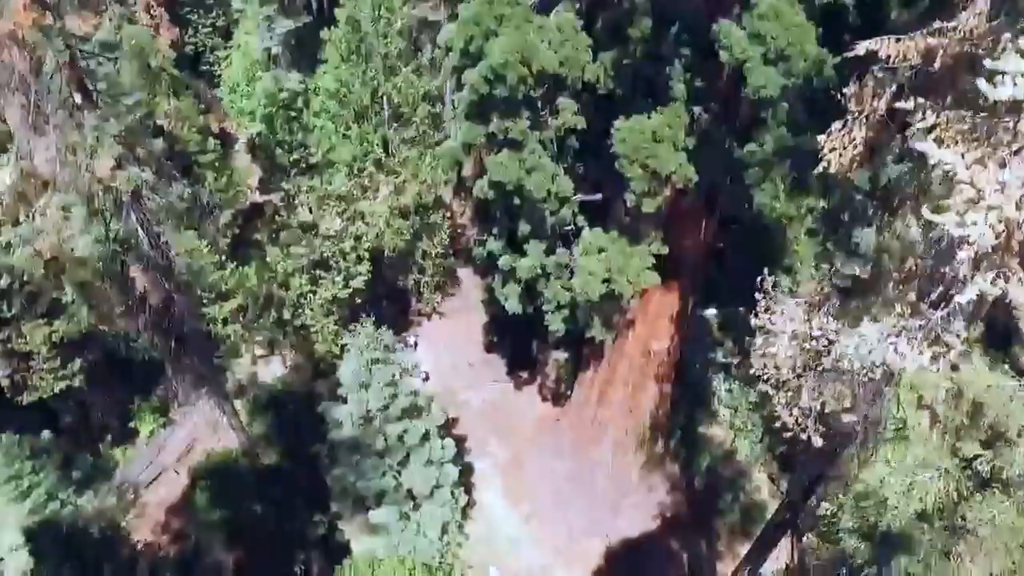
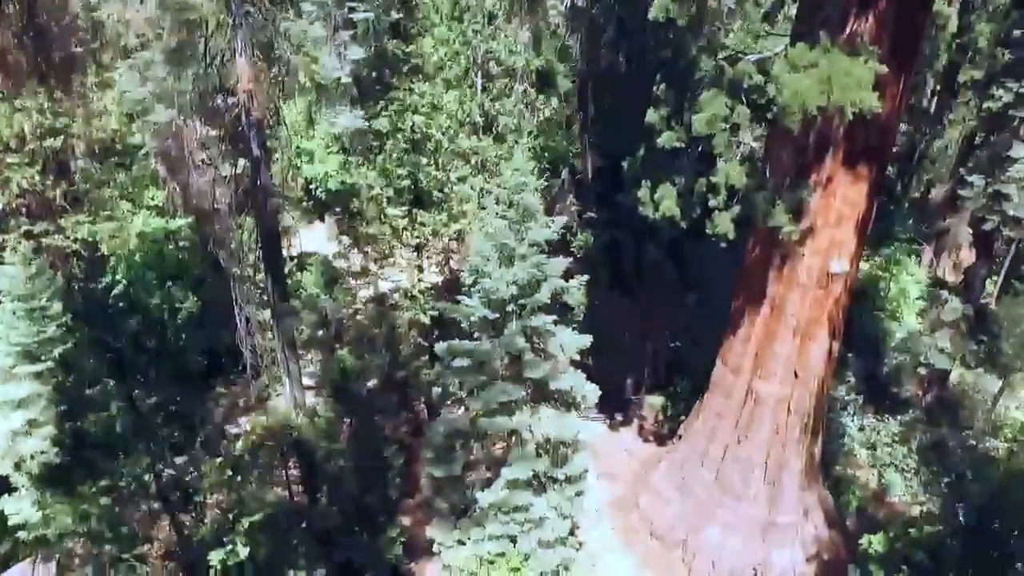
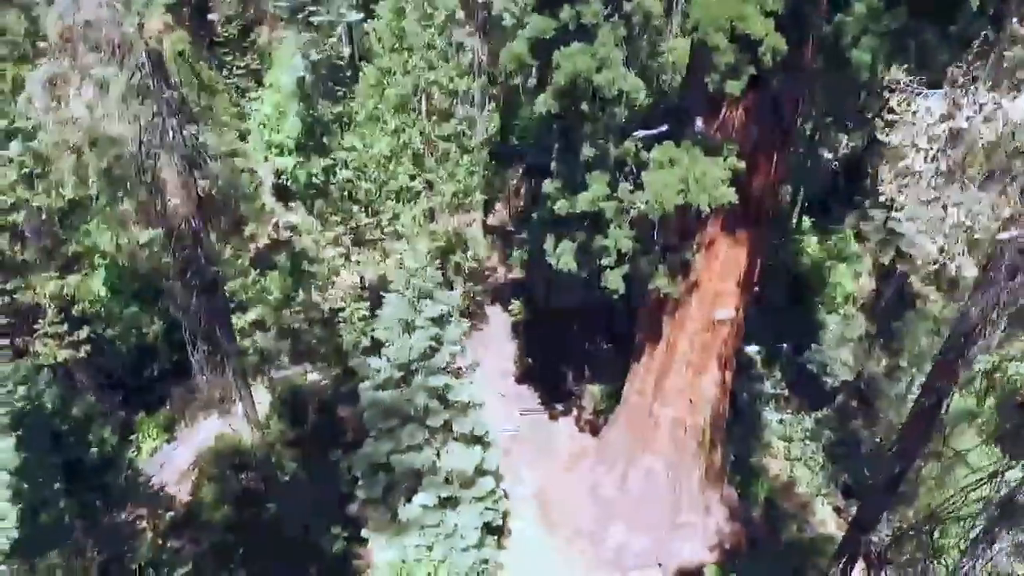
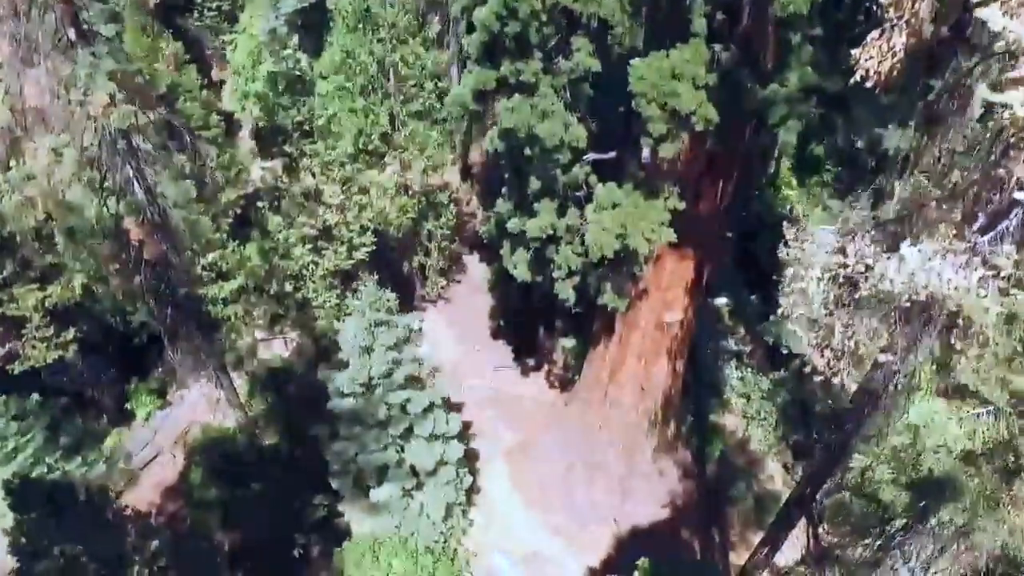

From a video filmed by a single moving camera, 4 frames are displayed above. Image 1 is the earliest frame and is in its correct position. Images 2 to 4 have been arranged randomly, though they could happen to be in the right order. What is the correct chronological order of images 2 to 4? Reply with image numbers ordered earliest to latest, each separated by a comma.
4, 3, 2
